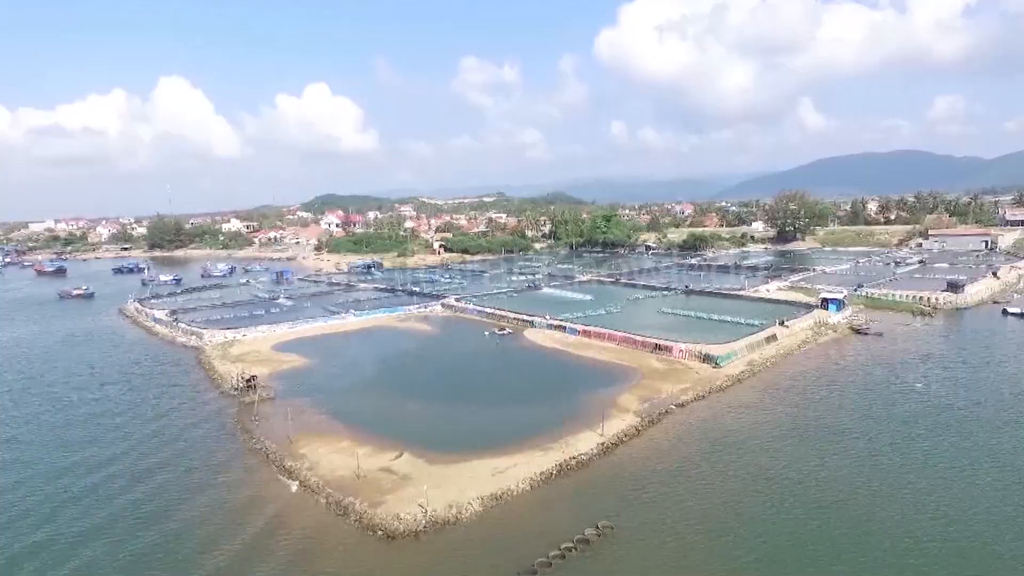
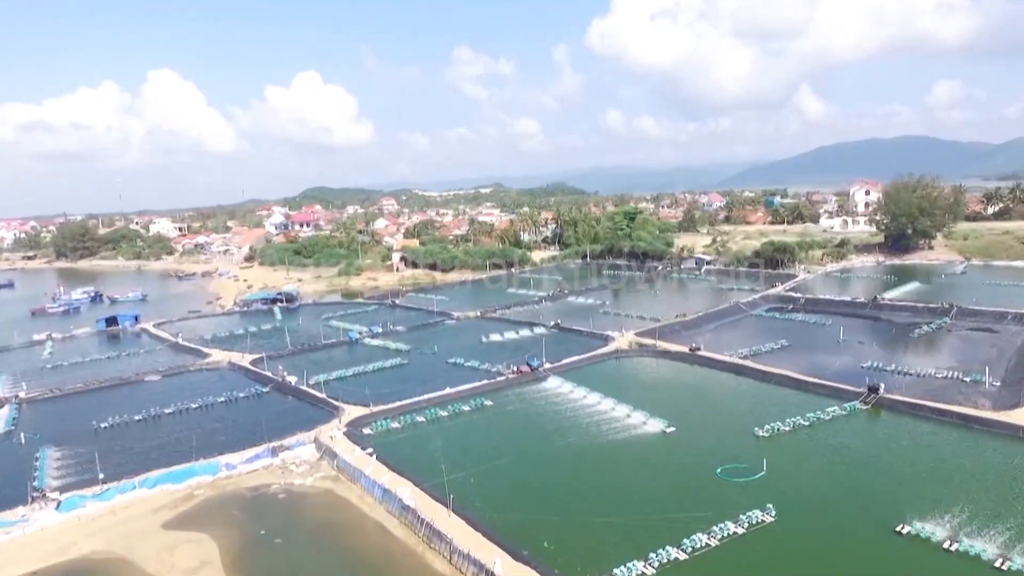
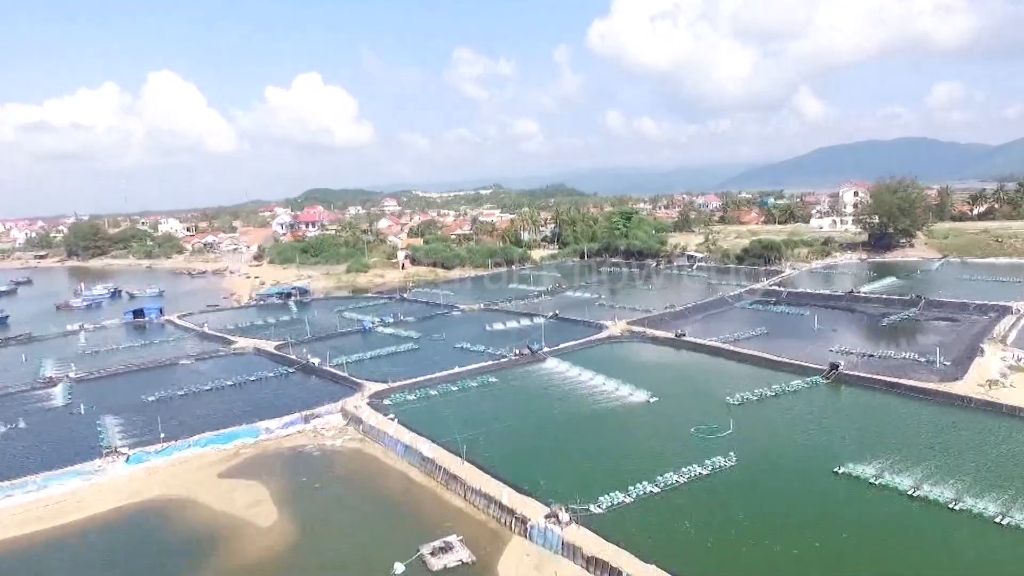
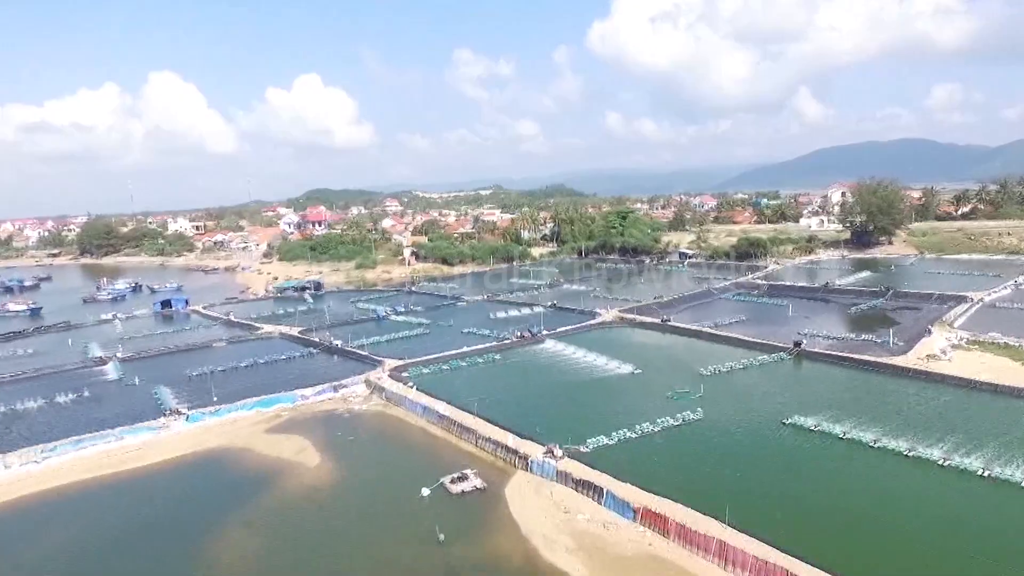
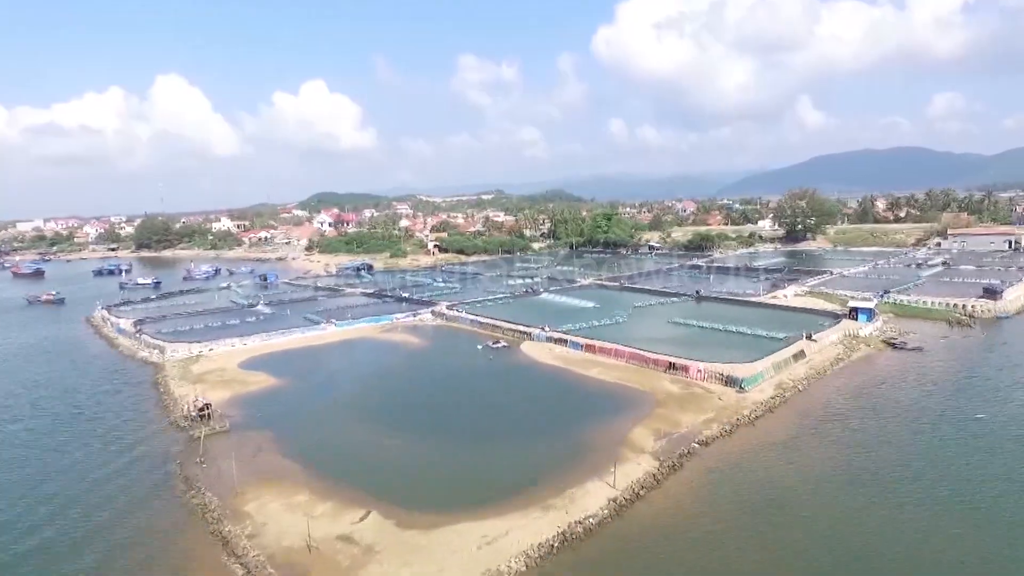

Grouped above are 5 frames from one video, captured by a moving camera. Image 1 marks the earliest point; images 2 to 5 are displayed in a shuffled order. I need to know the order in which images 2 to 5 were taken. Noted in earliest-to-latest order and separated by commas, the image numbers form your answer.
5, 4, 3, 2
